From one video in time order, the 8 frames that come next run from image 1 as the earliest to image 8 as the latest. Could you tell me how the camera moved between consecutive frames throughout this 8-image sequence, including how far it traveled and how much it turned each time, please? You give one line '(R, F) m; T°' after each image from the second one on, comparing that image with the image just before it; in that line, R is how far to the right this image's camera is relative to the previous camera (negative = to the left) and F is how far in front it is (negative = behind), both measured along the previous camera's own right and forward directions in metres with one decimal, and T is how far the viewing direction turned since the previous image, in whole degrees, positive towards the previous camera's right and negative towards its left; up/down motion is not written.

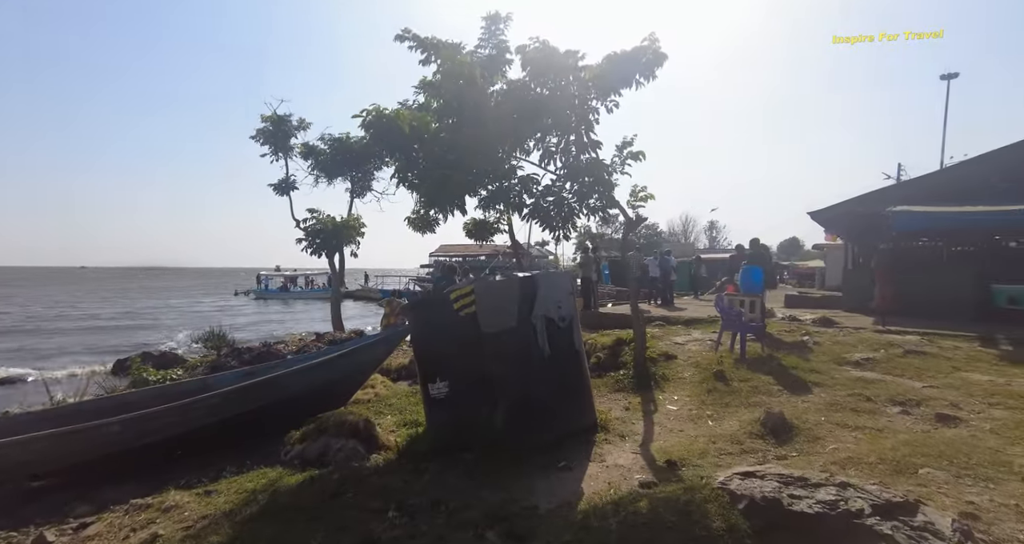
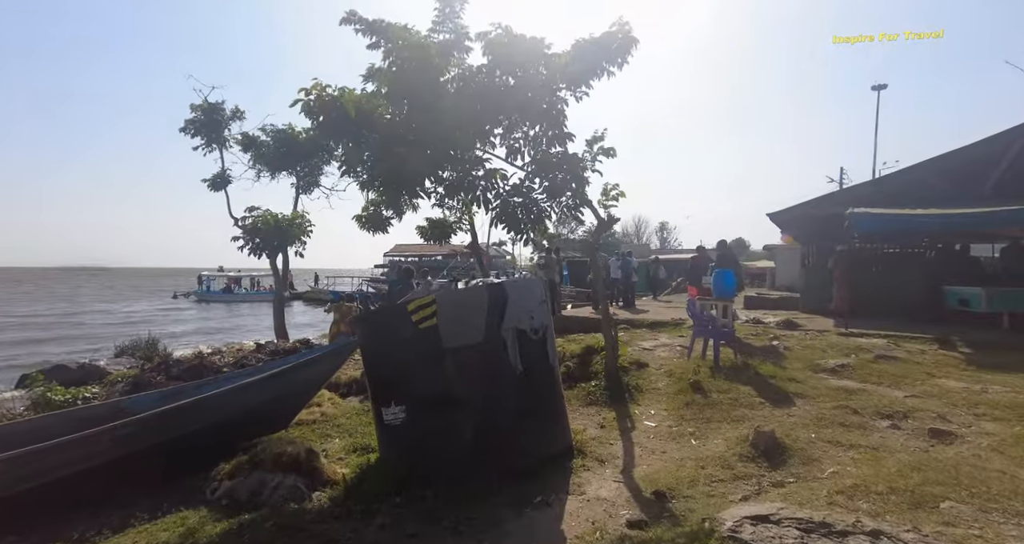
(-0.1, +0.5) m; +5°
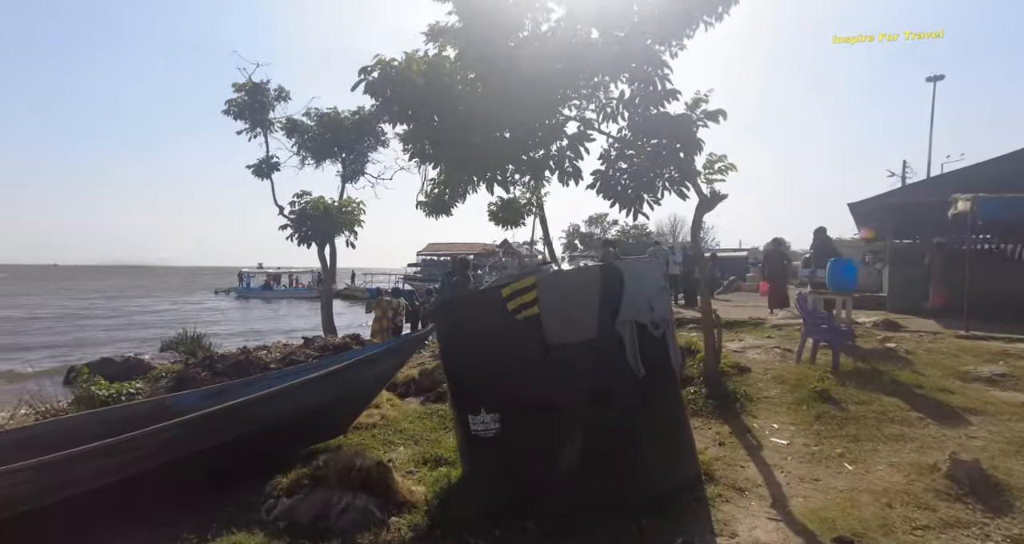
(-0.5, +0.7) m; -3°
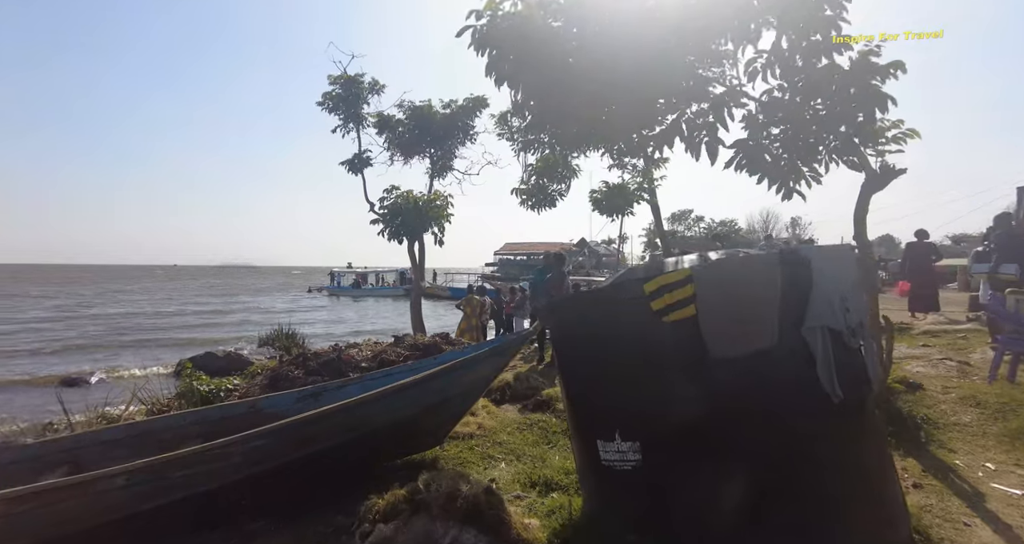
(-0.3, +0.6) m; -8°
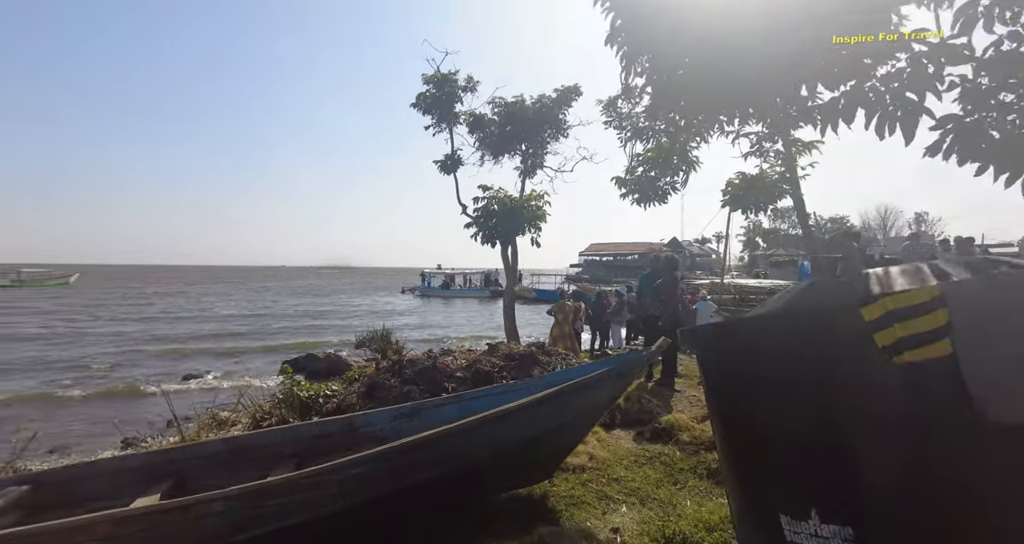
(-0.2, +0.5) m; -9°
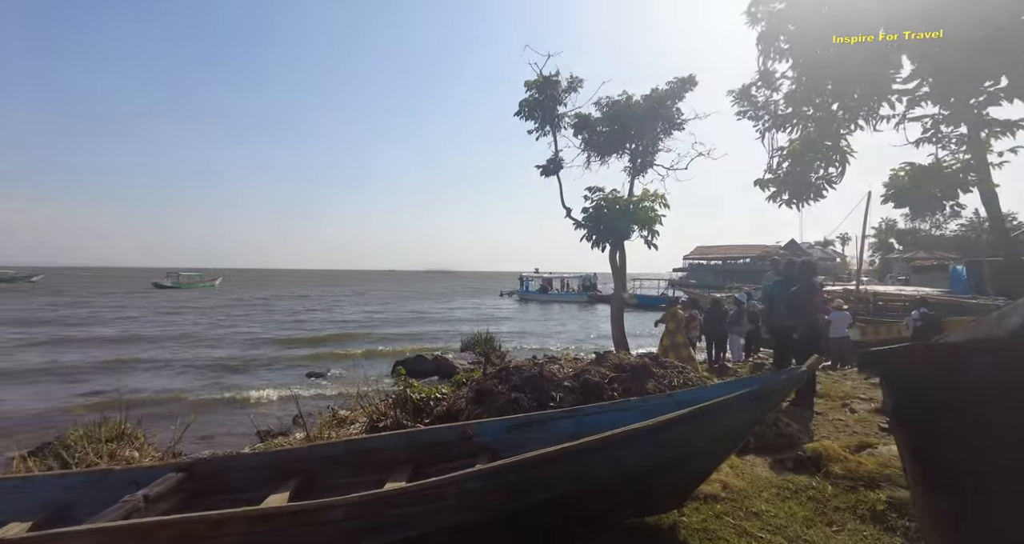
(-0.2, +0.2) m; -11°
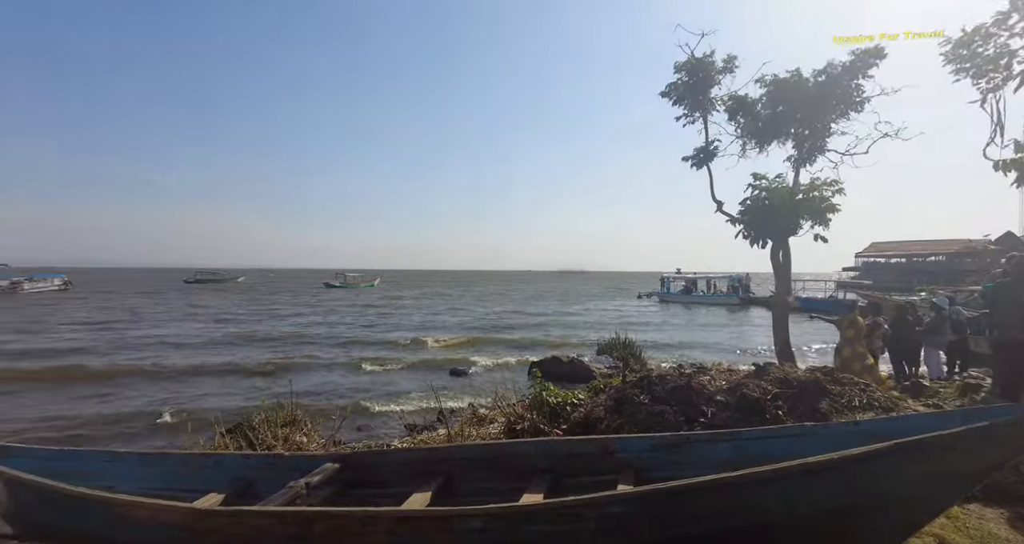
(-0.1, +0.3) m; -15°
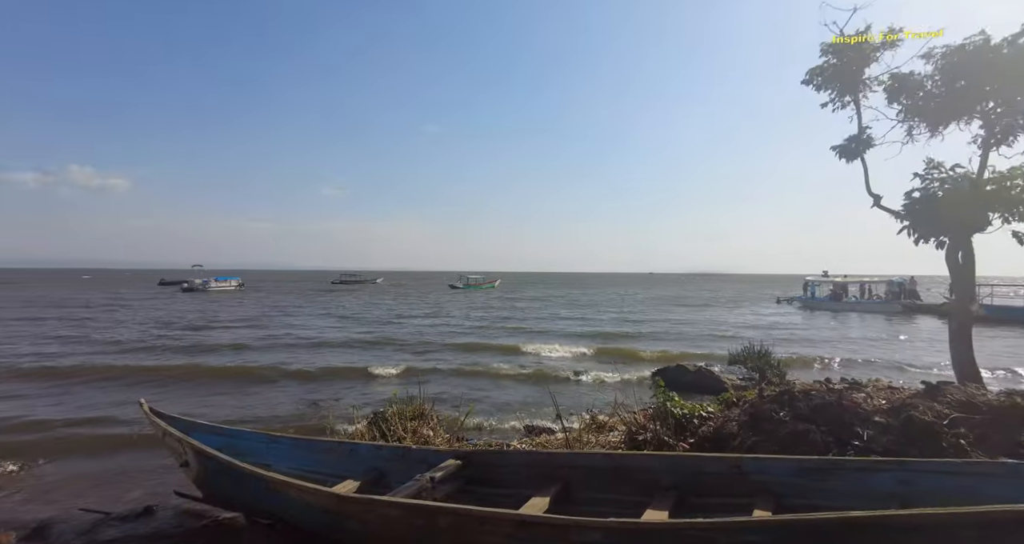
(0.0, +0.1) m; -13°
